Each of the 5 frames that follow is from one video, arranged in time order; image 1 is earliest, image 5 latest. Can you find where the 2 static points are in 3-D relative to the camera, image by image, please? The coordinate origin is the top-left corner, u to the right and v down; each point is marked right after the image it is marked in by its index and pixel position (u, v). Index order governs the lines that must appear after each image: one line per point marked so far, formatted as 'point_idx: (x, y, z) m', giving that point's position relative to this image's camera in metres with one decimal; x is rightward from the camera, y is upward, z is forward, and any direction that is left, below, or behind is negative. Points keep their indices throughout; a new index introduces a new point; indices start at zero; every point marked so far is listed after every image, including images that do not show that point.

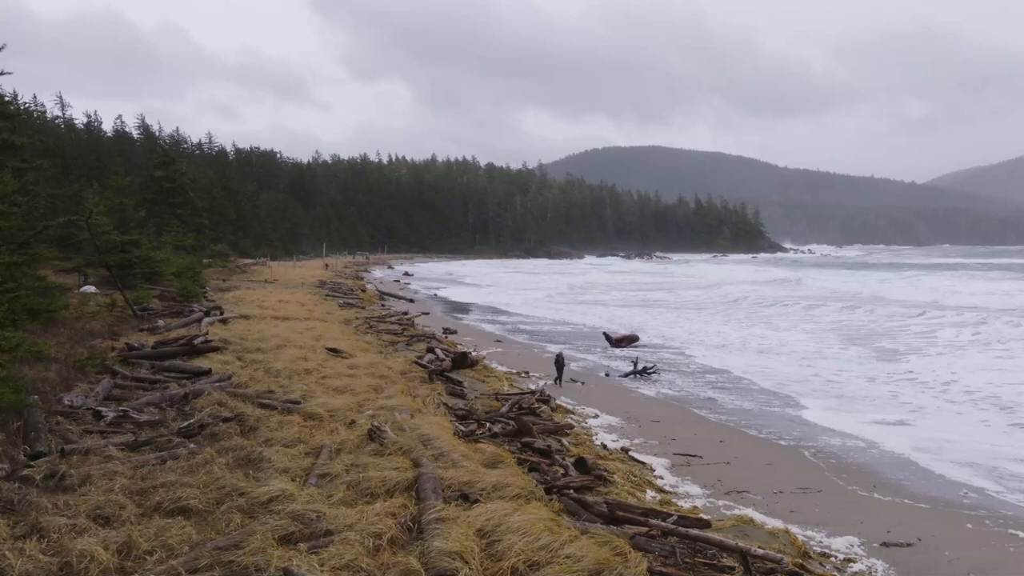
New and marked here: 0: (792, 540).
0: (+1.8, -1.6, +4.2) m
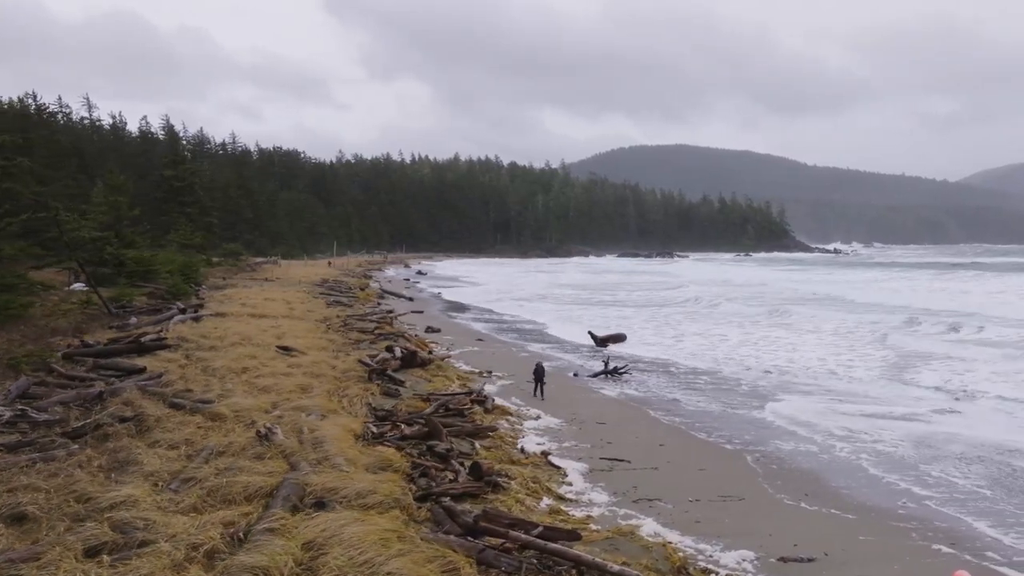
0: (+0.9, -1.6, +3.9) m
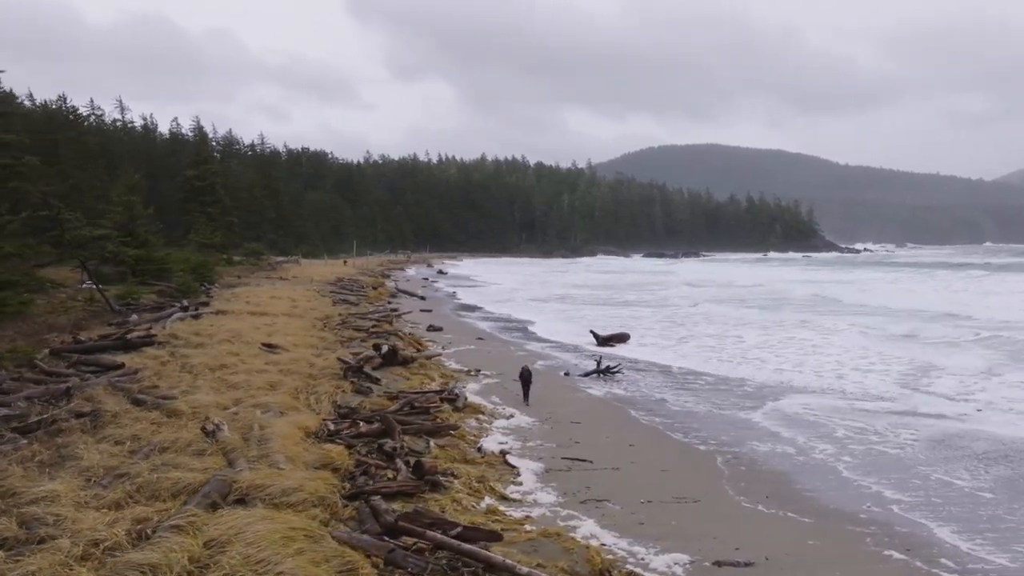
0: (+0.4, -1.6, +3.8) m
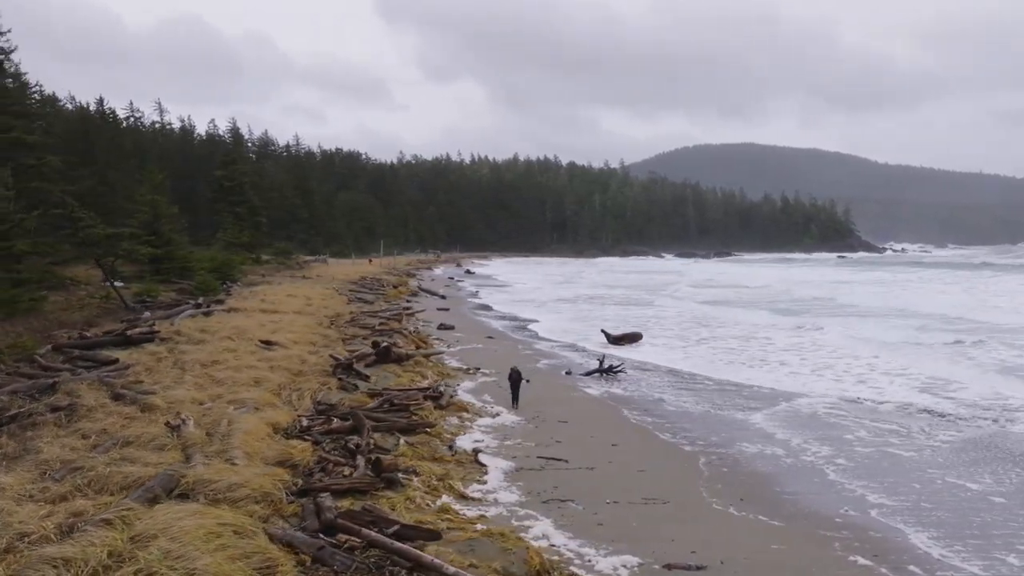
0: (+0.1, -1.5, +3.7) m
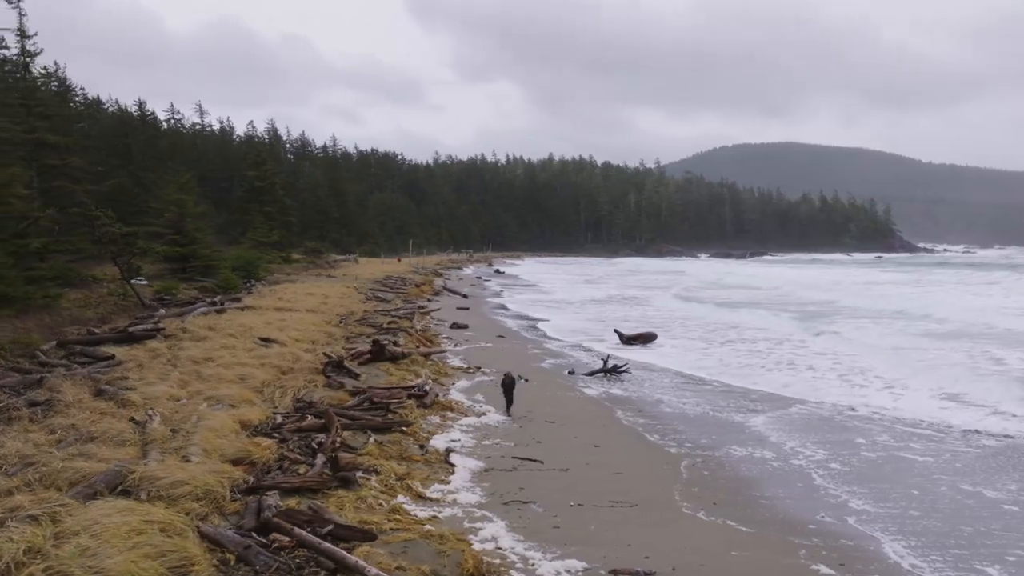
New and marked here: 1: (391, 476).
0: (-0.3, -1.5, +3.6) m
1: (-0.9, -1.5, +5.1) m
